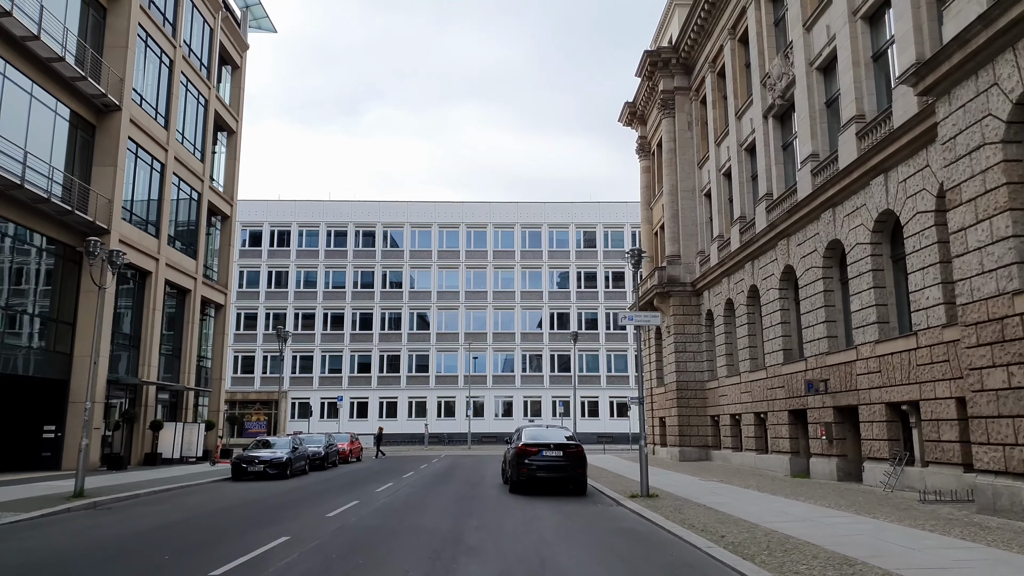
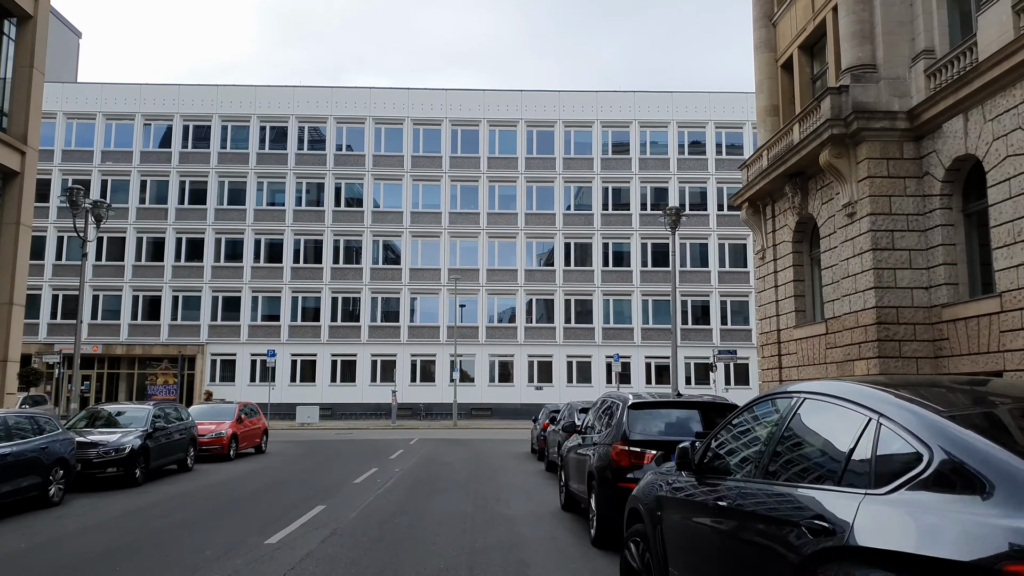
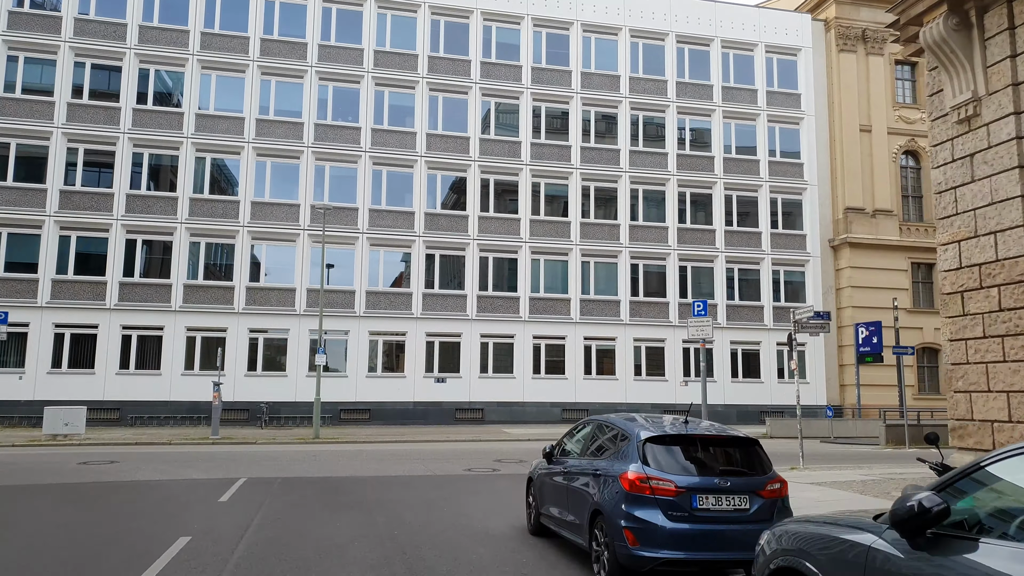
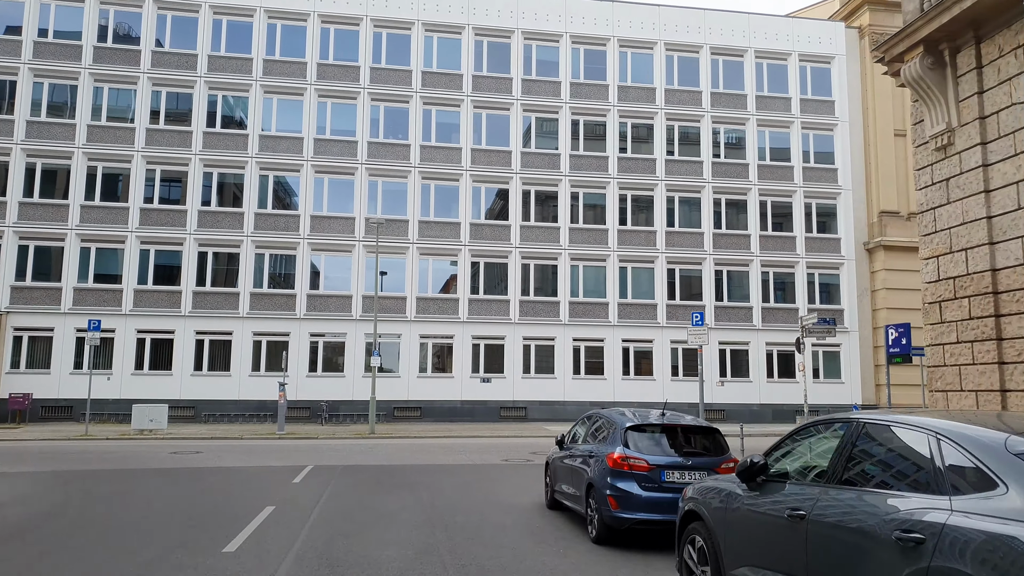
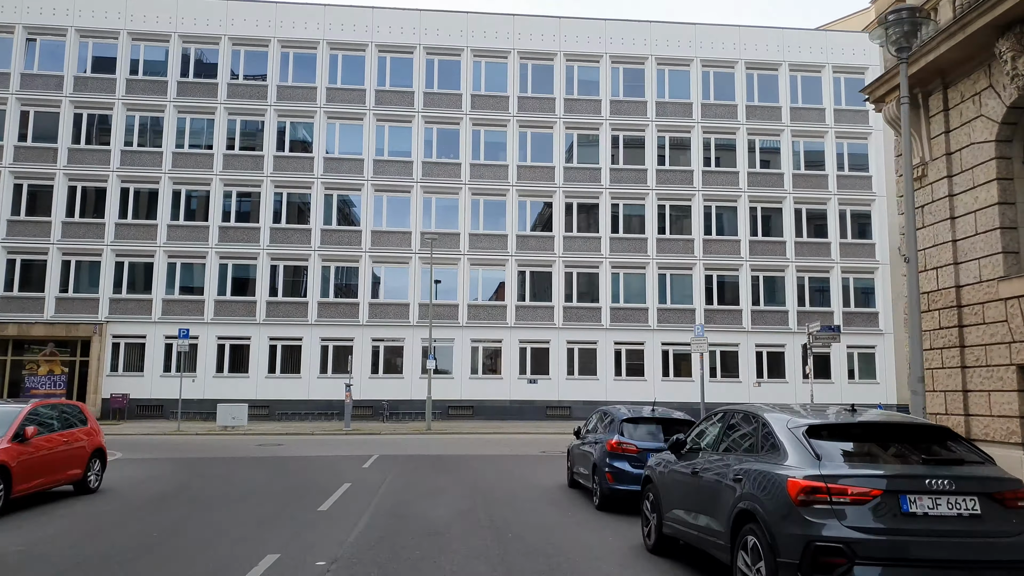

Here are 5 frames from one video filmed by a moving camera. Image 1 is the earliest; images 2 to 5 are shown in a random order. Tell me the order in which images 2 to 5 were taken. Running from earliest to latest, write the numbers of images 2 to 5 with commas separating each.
2, 5, 4, 3
